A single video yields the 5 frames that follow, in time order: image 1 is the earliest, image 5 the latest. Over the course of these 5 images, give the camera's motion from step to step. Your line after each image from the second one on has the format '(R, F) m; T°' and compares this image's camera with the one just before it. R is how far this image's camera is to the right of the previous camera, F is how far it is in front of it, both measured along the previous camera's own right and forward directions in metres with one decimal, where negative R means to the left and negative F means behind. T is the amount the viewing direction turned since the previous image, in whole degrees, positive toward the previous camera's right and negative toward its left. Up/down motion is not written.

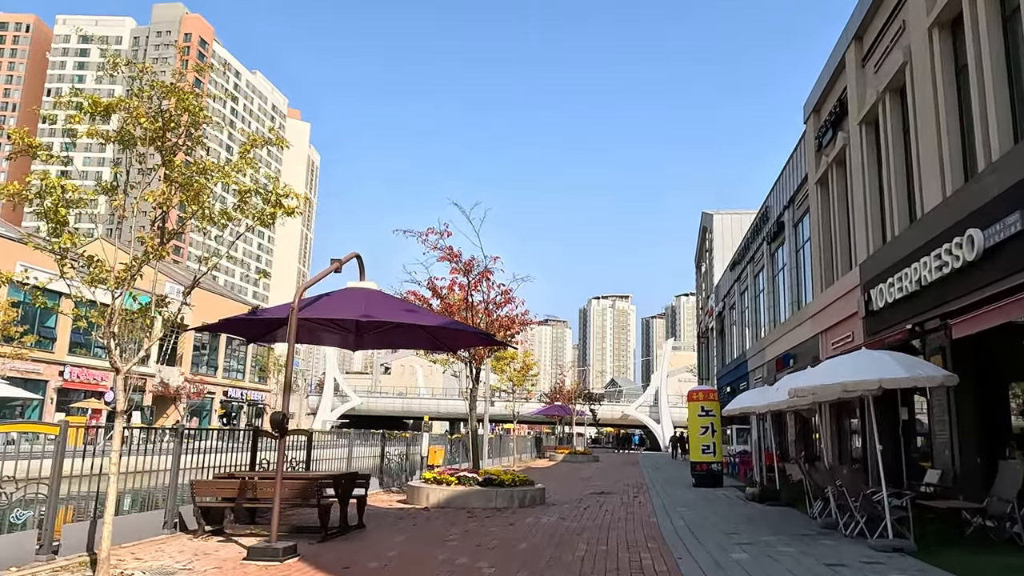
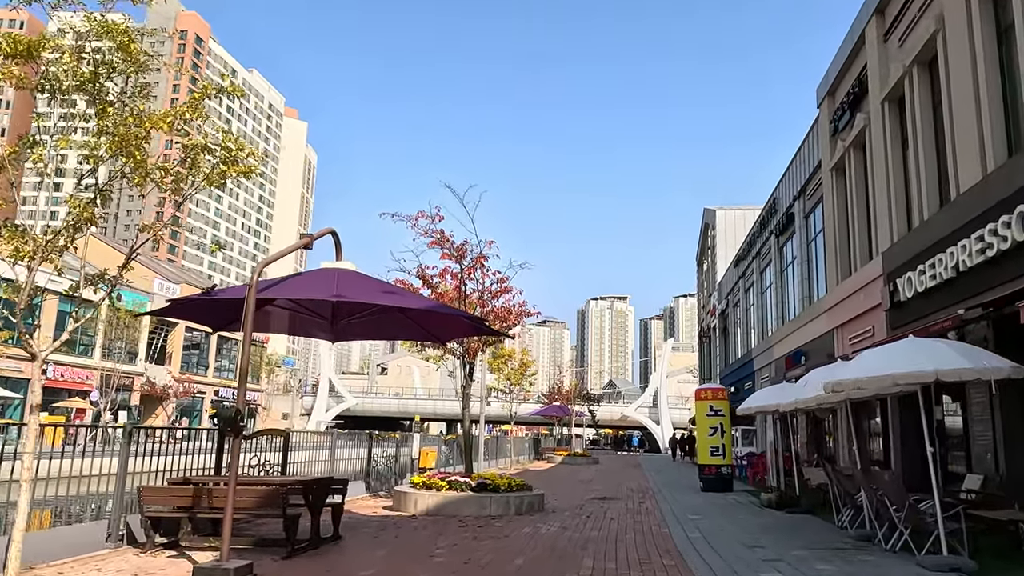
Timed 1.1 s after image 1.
(0.0, +1.1) m; 0°
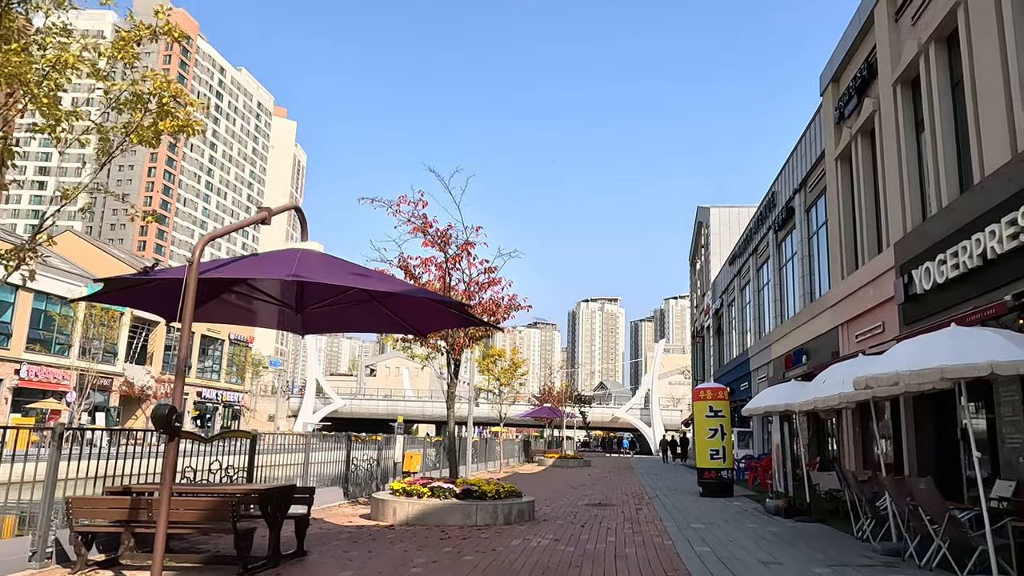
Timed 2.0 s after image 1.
(0.0, +0.9) m; +1°
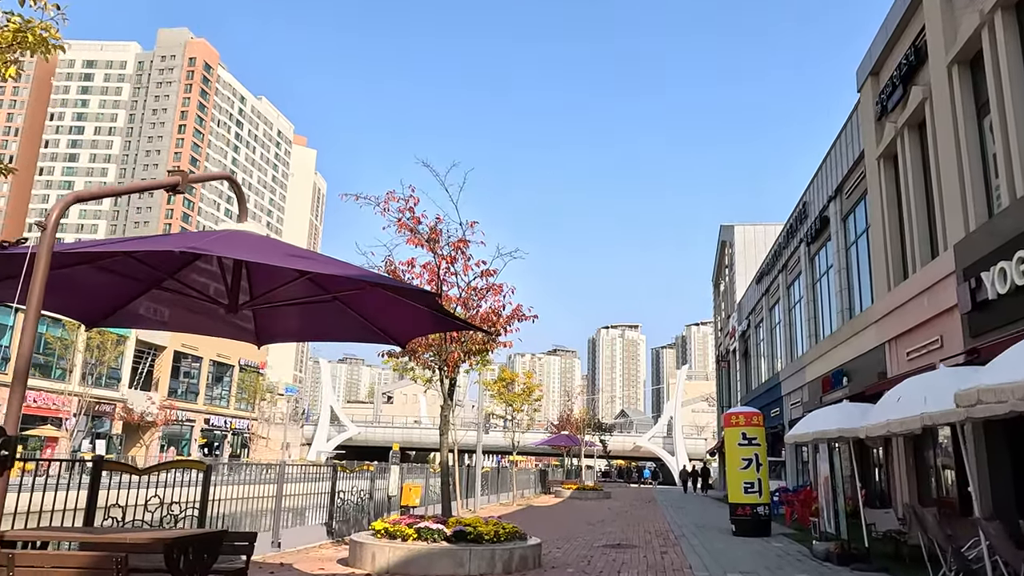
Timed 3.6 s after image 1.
(+0.2, +1.6) m; -2°
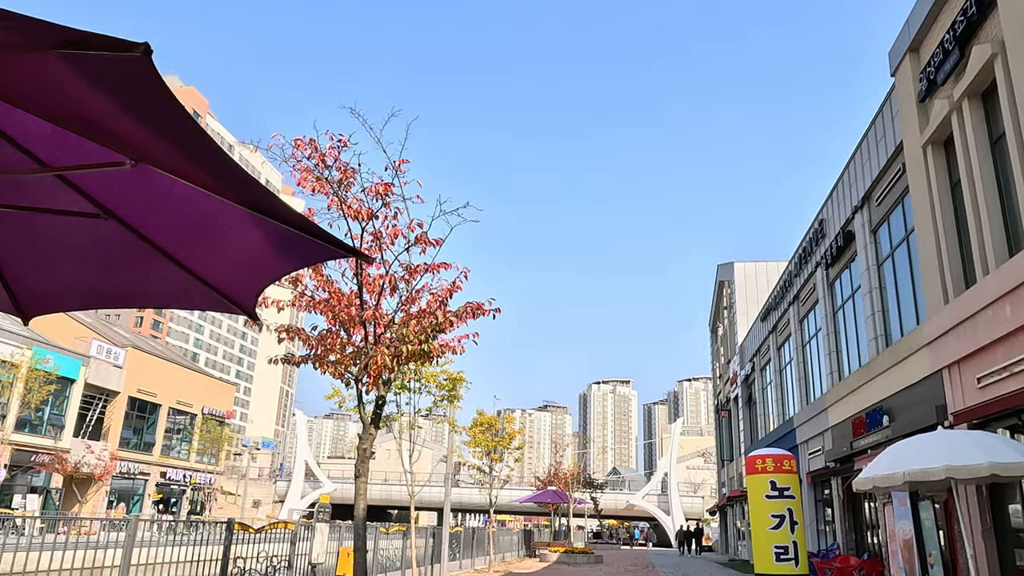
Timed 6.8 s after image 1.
(+0.4, +3.1) m; +1°
